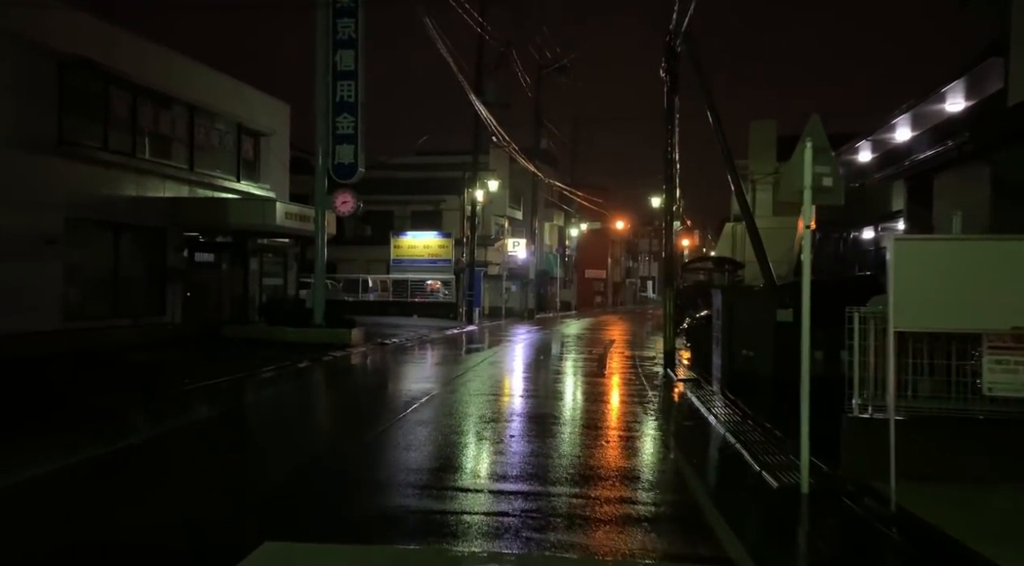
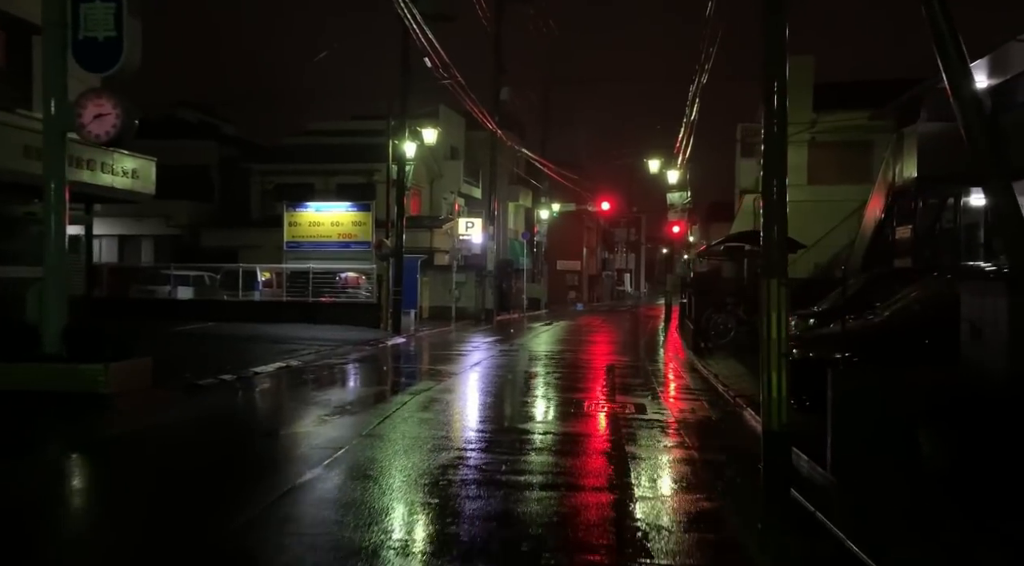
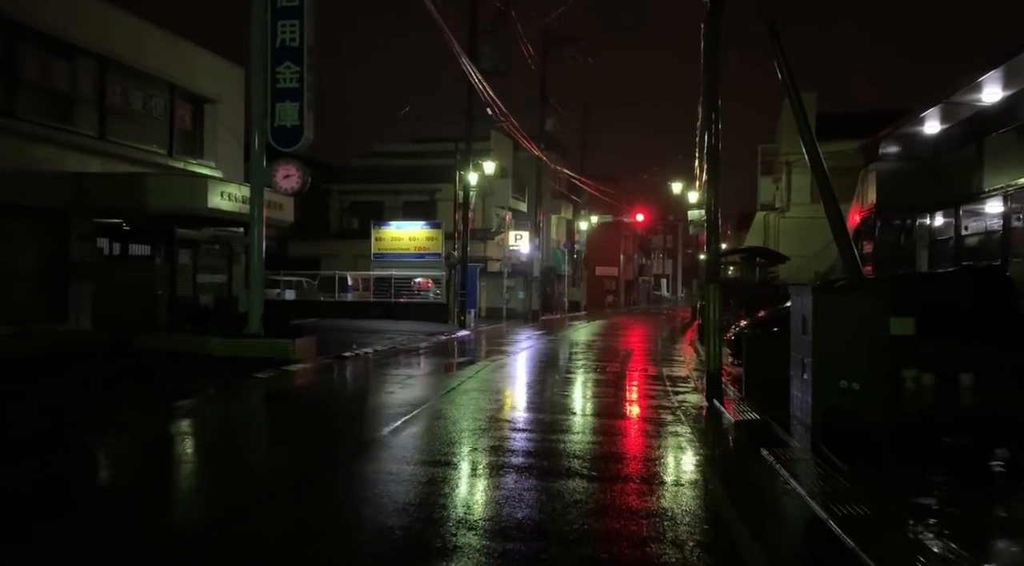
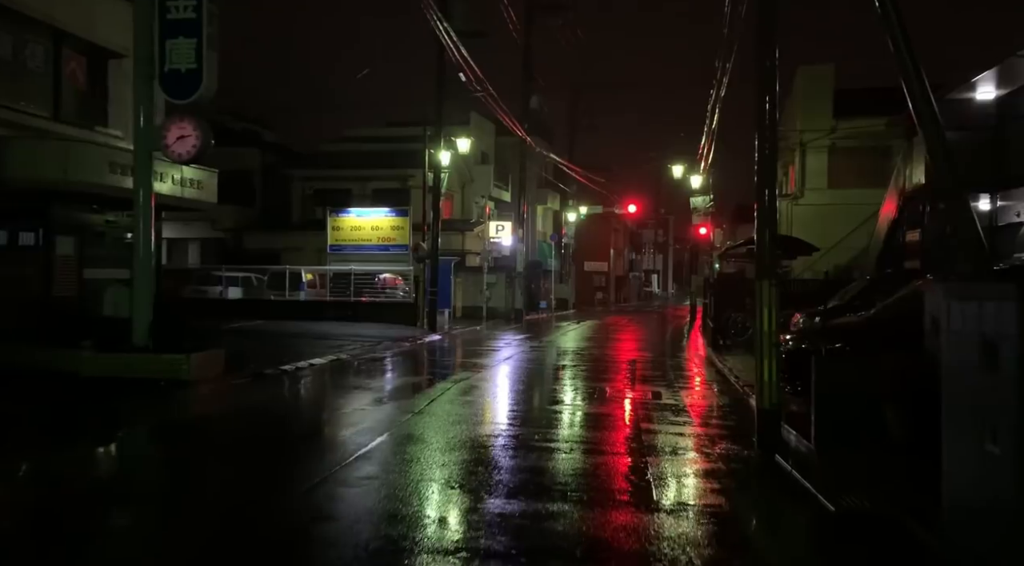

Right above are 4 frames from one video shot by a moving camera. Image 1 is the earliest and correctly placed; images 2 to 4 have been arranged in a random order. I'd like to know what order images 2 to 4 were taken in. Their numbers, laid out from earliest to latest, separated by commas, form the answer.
3, 4, 2
